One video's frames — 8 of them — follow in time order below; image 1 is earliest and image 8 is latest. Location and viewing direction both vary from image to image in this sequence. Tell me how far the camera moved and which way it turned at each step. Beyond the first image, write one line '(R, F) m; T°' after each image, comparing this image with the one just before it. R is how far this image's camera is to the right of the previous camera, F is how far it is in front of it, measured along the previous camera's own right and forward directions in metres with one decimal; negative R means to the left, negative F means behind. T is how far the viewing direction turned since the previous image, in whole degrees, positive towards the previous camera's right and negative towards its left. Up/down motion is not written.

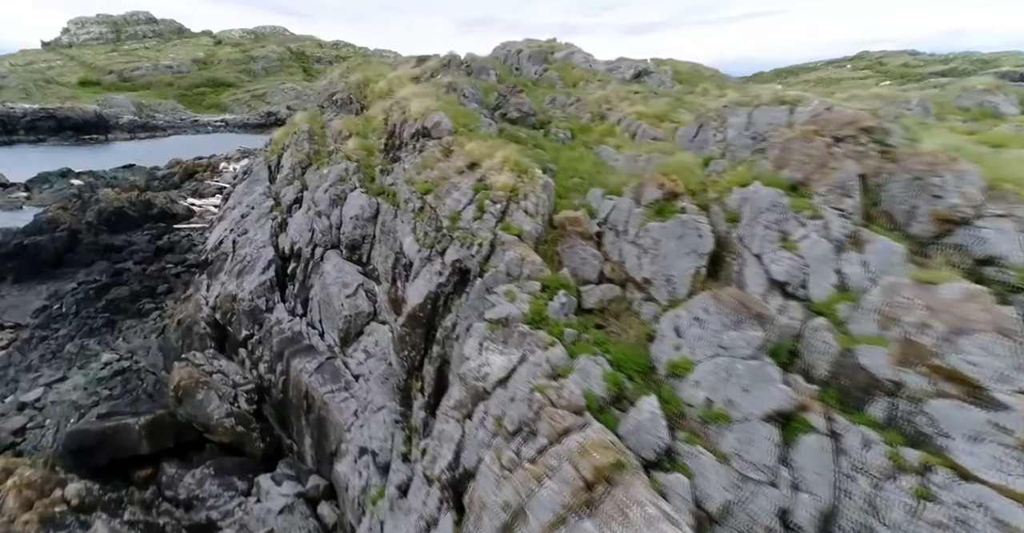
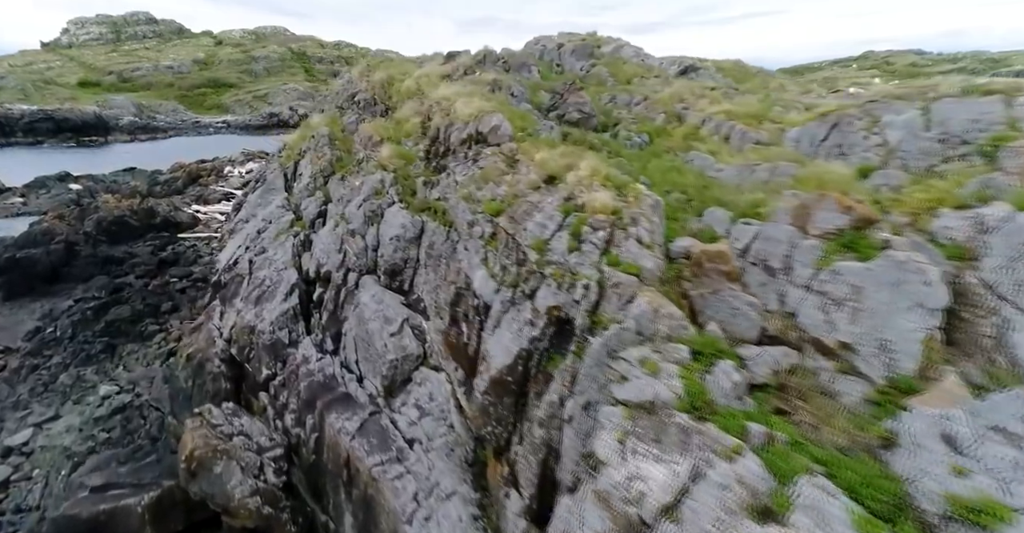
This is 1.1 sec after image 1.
(-1.0, +1.2) m; 0°
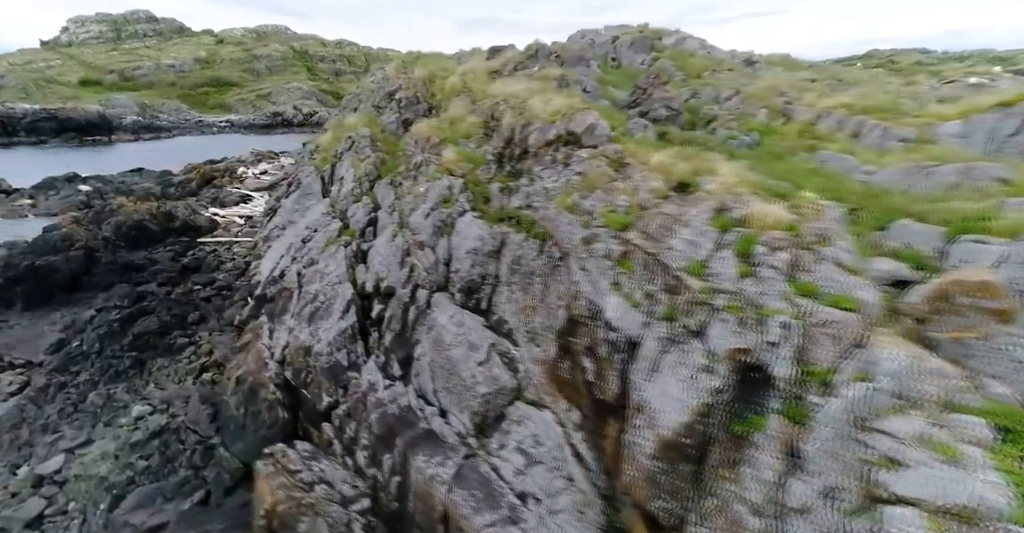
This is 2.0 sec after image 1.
(-1.2, +0.8) m; -1°
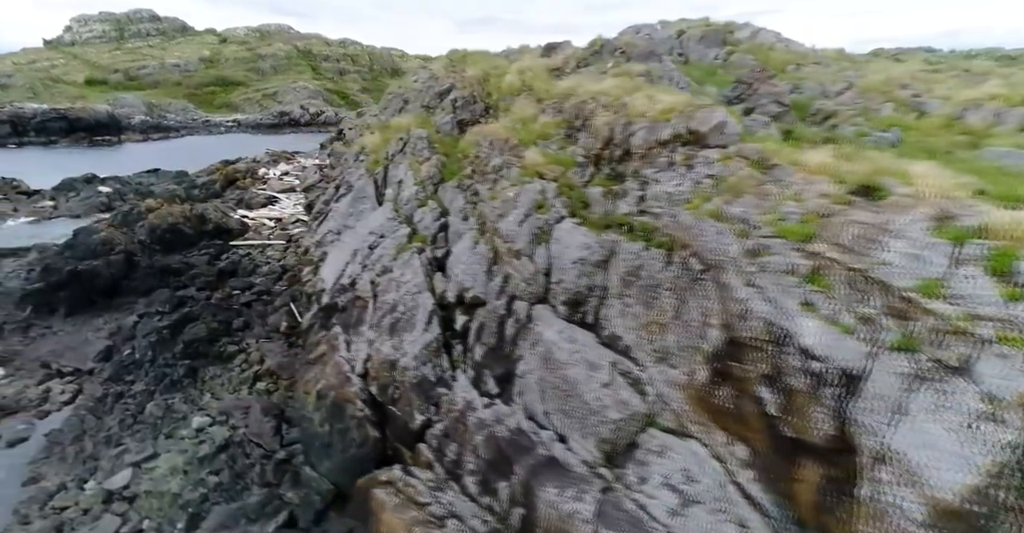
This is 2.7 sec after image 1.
(-1.2, +0.4) m; -2°
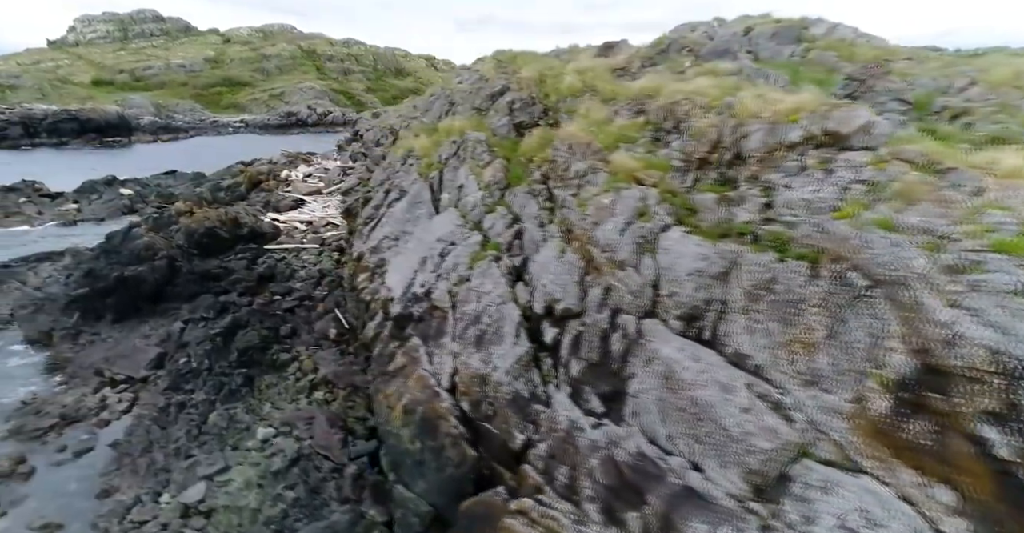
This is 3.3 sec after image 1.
(-1.2, +0.3) m; -2°
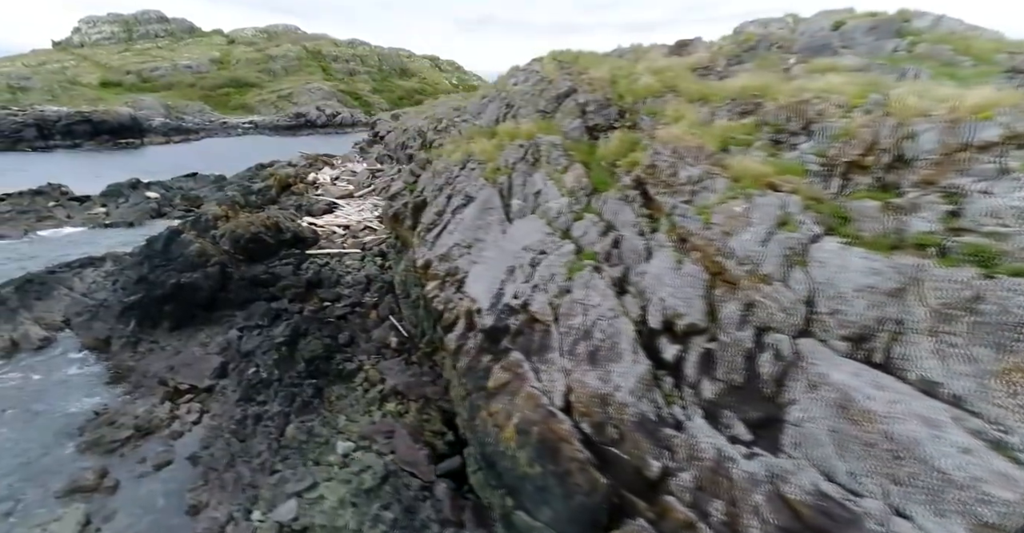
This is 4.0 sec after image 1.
(-1.4, +0.4) m; -2°
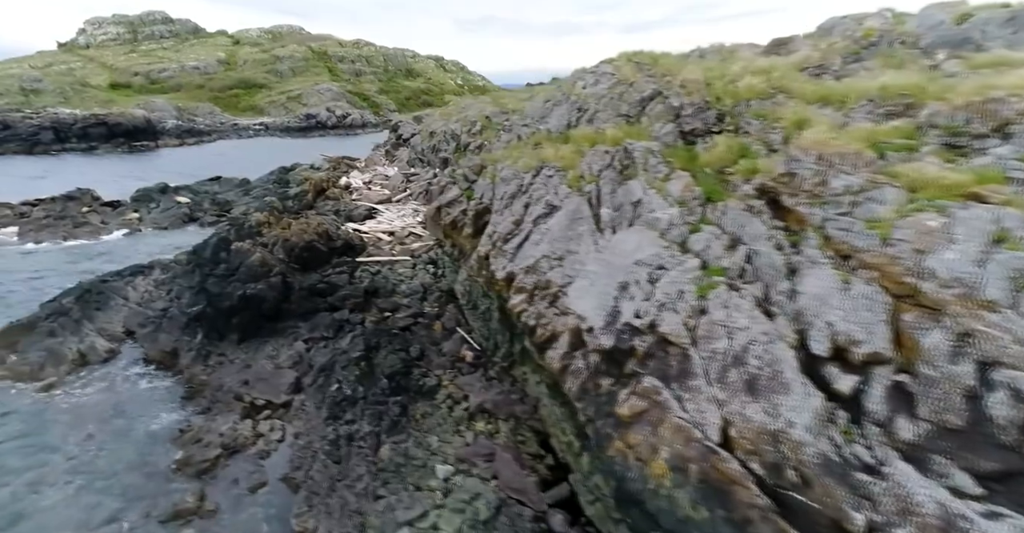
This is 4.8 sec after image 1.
(-1.7, +0.5) m; -3°
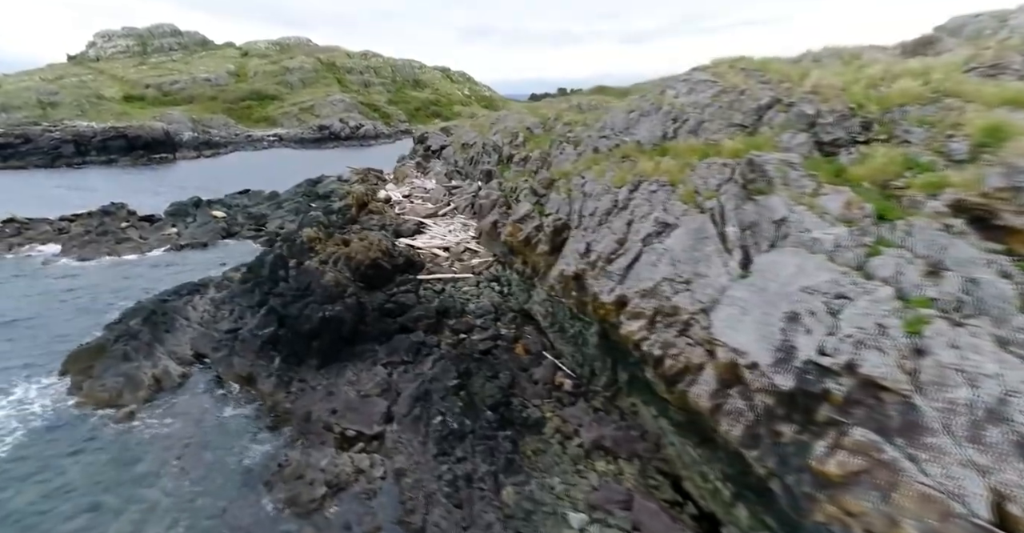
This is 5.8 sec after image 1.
(-2.1, +0.8) m; -3°
